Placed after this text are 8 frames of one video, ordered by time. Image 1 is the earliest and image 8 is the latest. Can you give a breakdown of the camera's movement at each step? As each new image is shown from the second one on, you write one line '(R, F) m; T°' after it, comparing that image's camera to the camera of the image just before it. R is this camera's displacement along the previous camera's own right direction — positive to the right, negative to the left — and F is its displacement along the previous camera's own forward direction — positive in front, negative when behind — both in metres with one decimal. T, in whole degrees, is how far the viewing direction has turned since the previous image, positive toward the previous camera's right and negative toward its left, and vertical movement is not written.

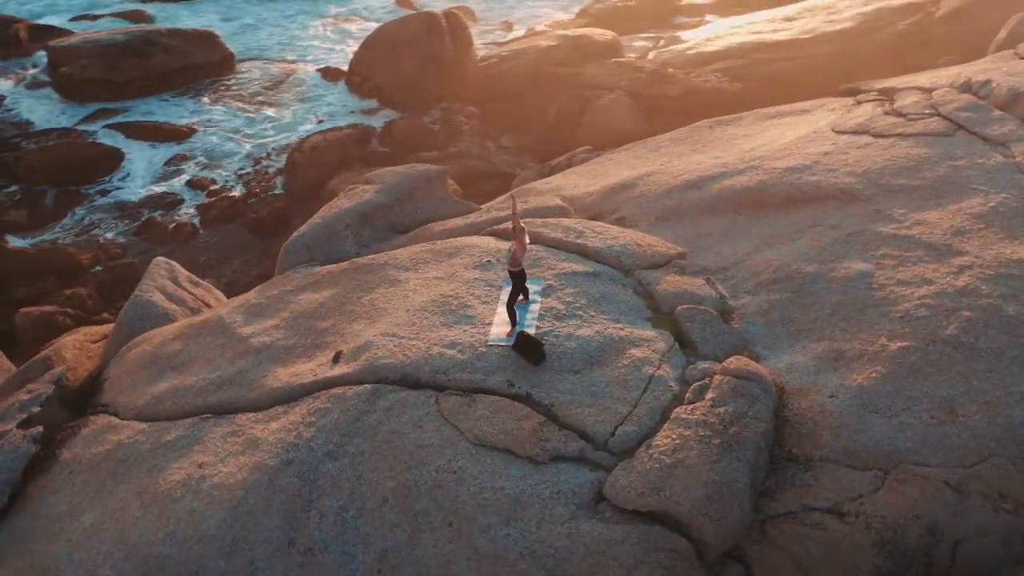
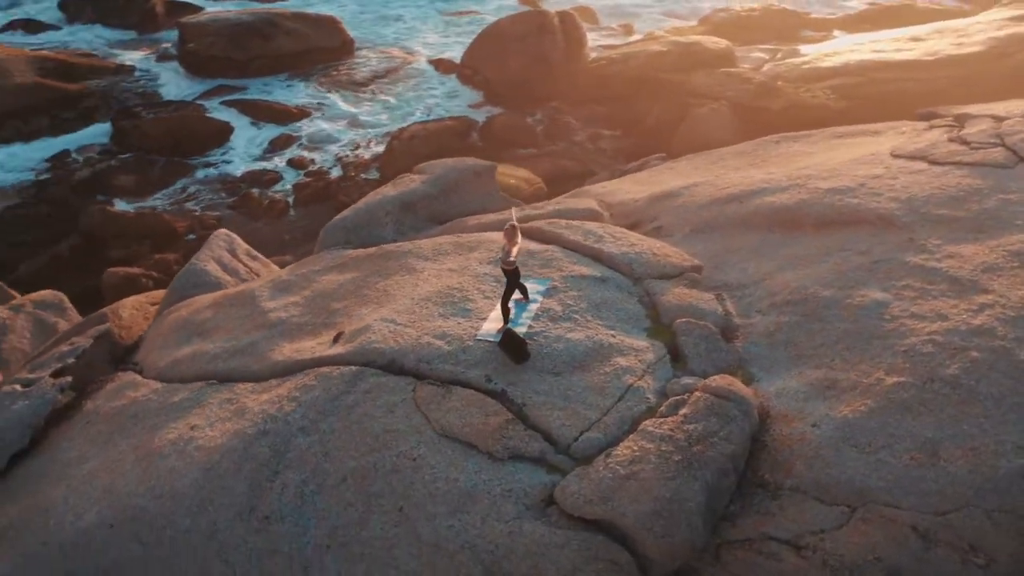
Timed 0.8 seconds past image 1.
(+0.8, 0.0) m; -8°
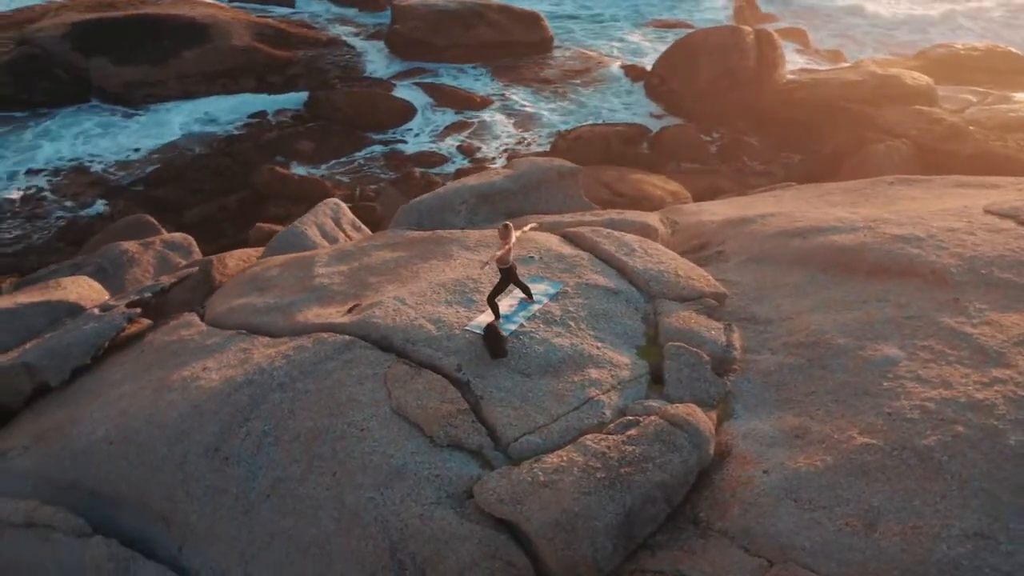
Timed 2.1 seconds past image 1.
(+1.3, +0.1) m; -13°
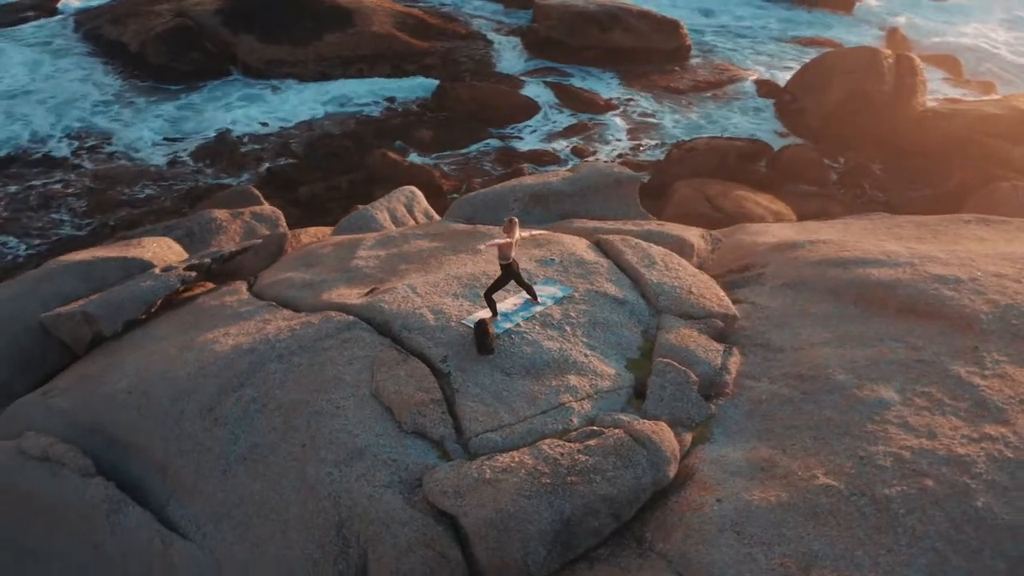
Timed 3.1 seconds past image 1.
(+0.9, +0.1) m; -9°
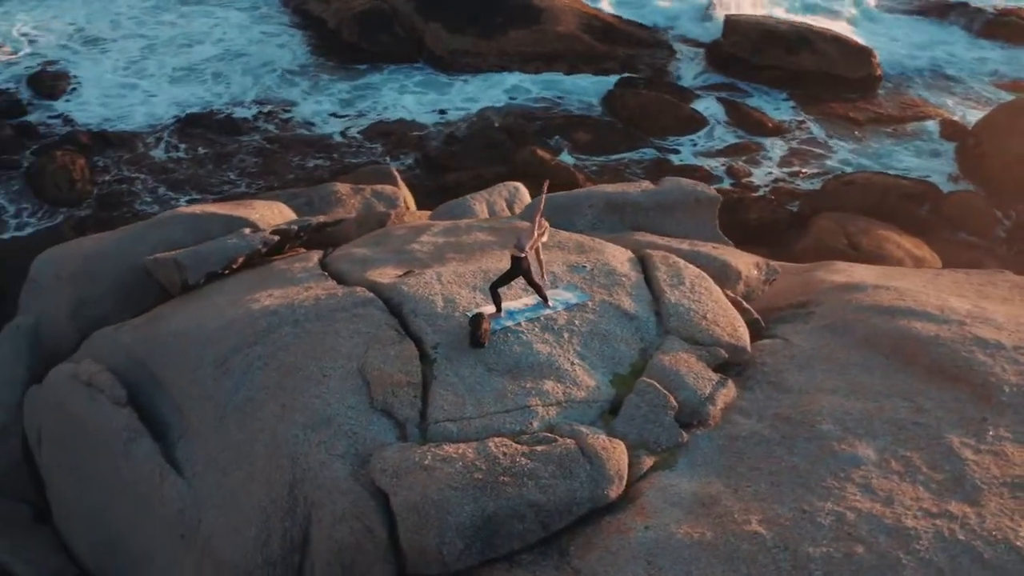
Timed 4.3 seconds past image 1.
(+1.2, +0.1) m; -12°
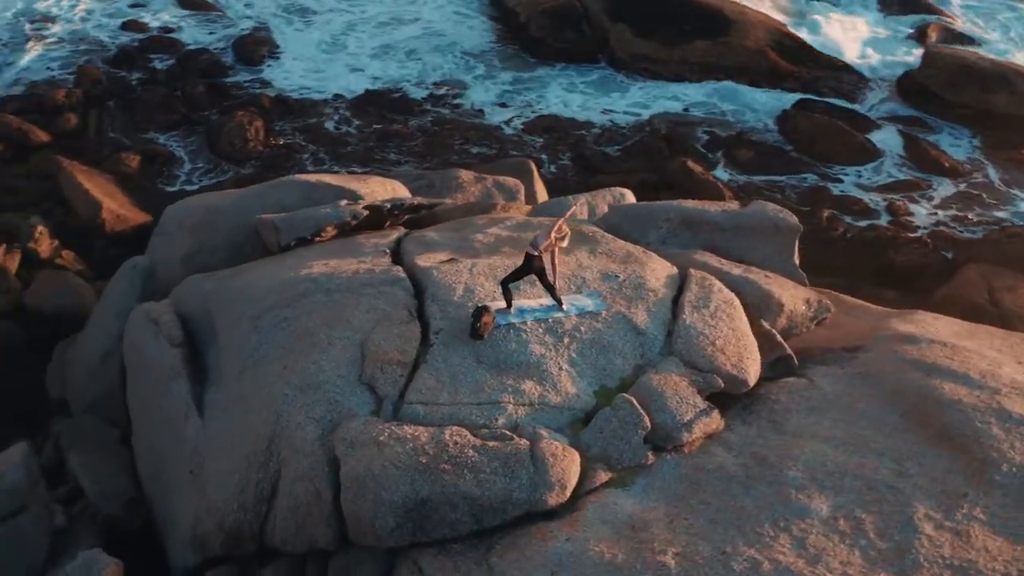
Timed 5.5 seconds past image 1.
(+1.2, +0.1) m; -12°
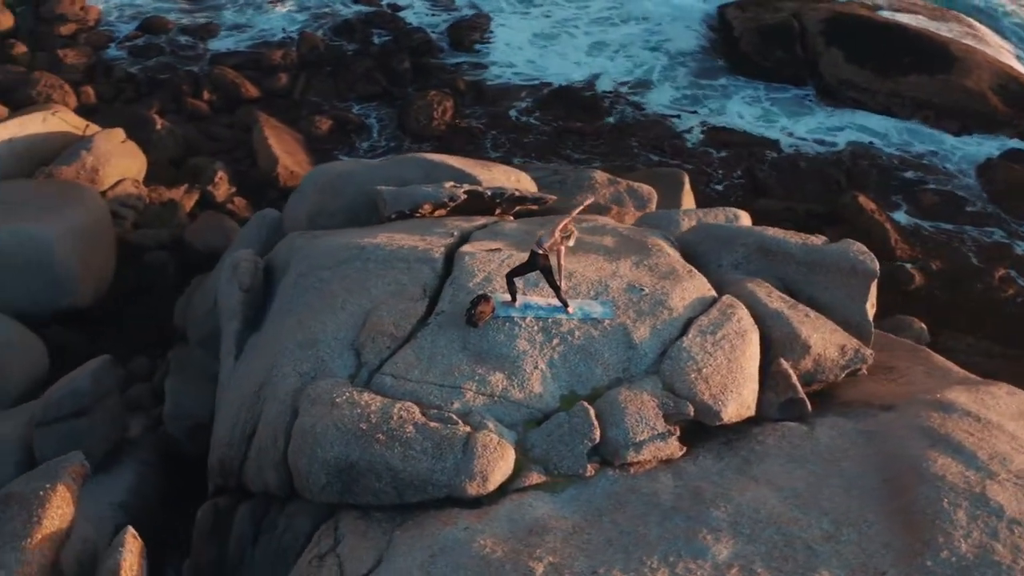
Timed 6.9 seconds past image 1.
(+1.4, +0.1) m; -14°
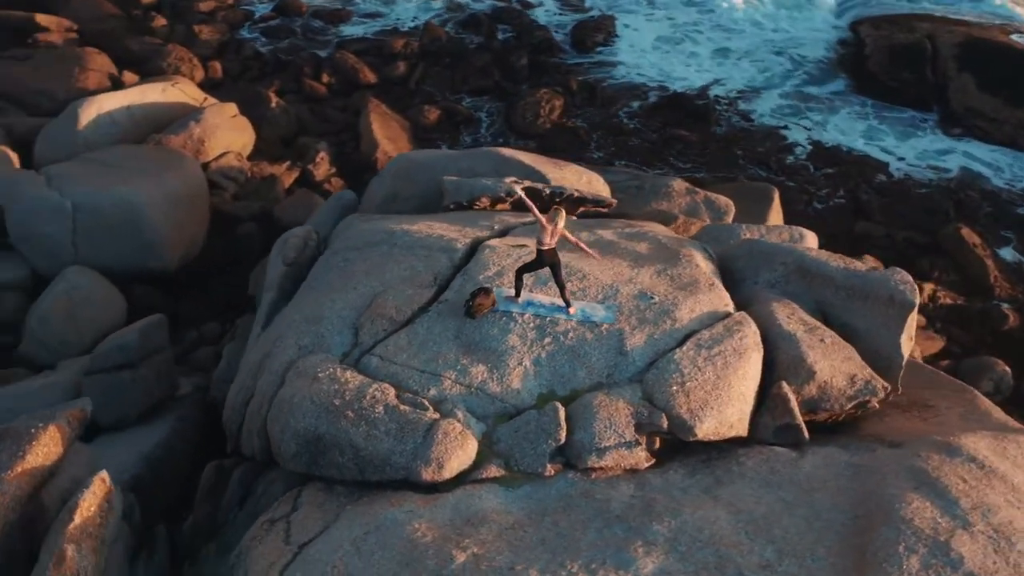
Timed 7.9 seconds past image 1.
(+0.8, 0.0) m; -8°
